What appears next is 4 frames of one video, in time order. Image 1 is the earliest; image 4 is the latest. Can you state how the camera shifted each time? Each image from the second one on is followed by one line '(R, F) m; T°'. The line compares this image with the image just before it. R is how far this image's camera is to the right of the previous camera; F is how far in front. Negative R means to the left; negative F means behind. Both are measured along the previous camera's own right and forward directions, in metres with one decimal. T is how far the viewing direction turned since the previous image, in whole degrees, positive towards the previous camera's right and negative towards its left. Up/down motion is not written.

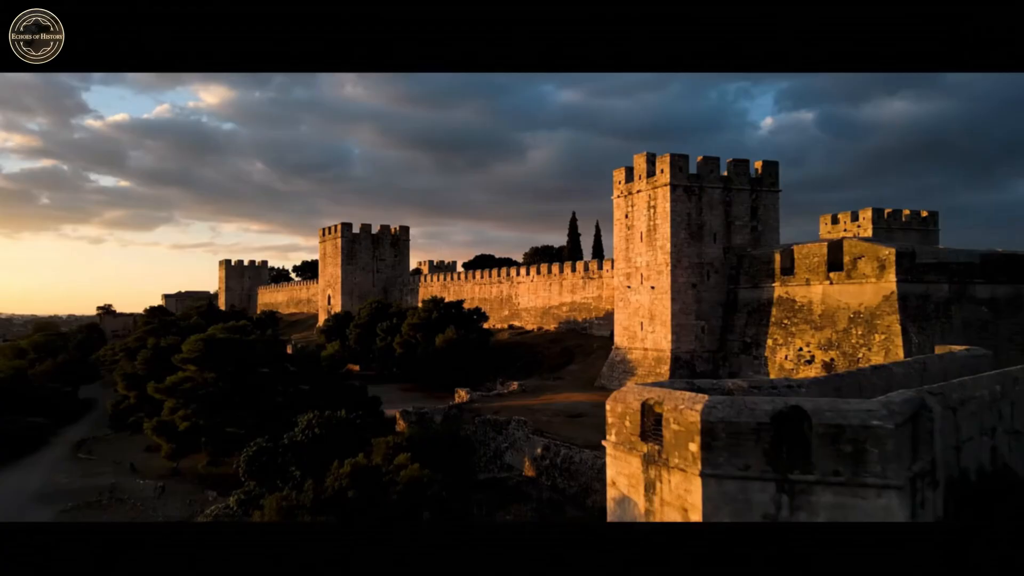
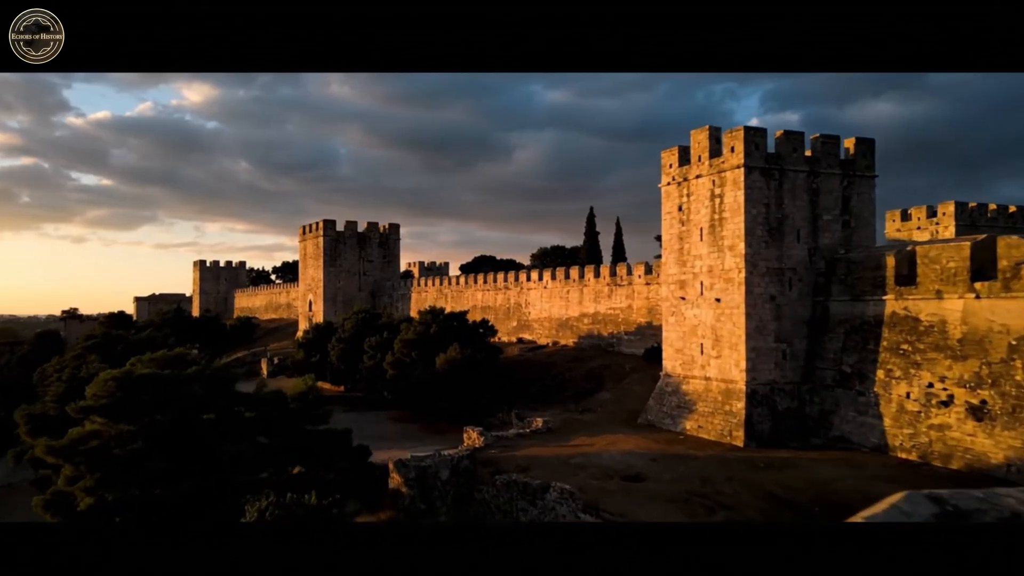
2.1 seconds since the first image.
(-0.7, +4.1) m; +1°
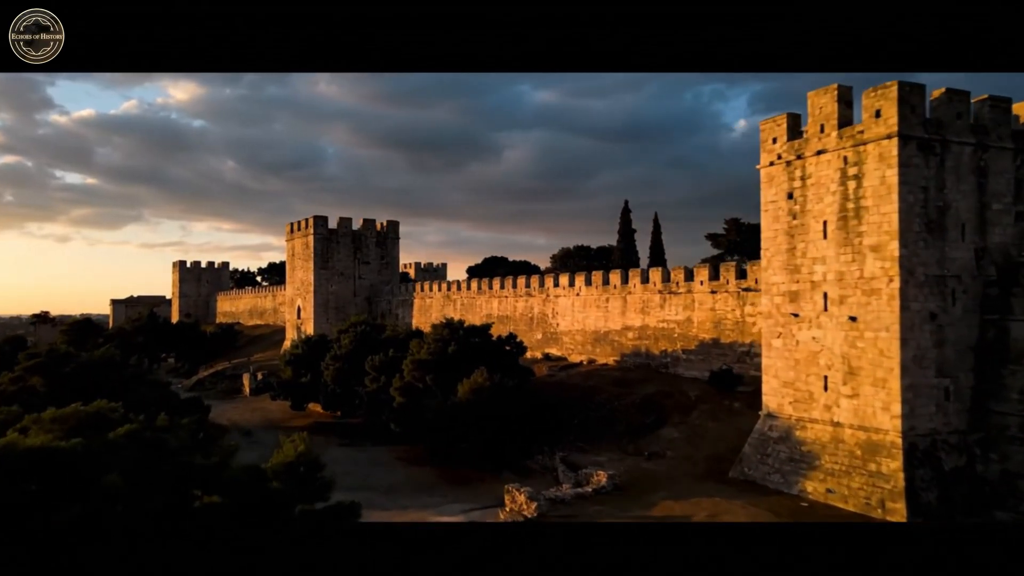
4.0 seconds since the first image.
(-0.9, +3.7) m; +1°
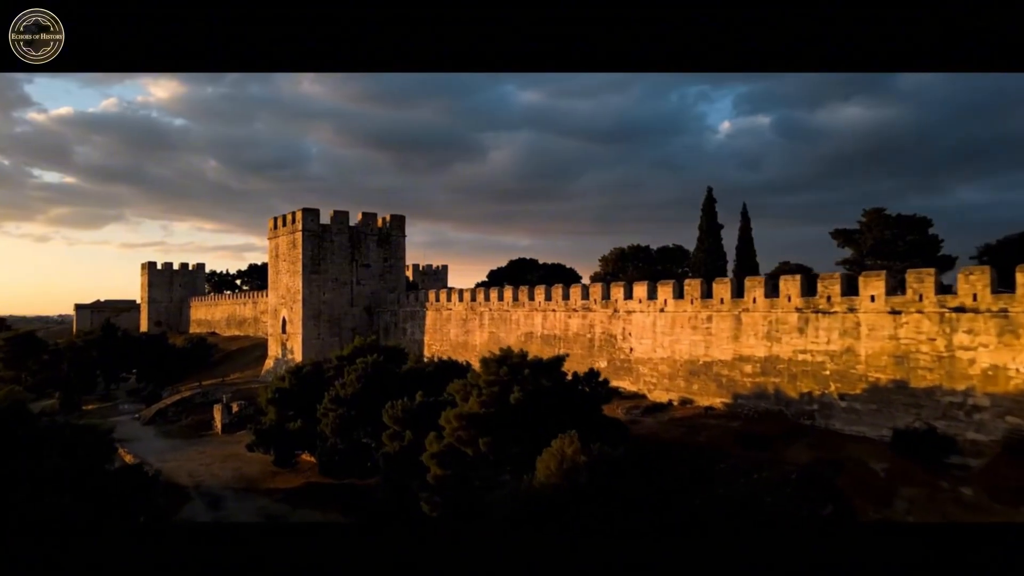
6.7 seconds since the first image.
(-1.4, +5.4) m; +1°
